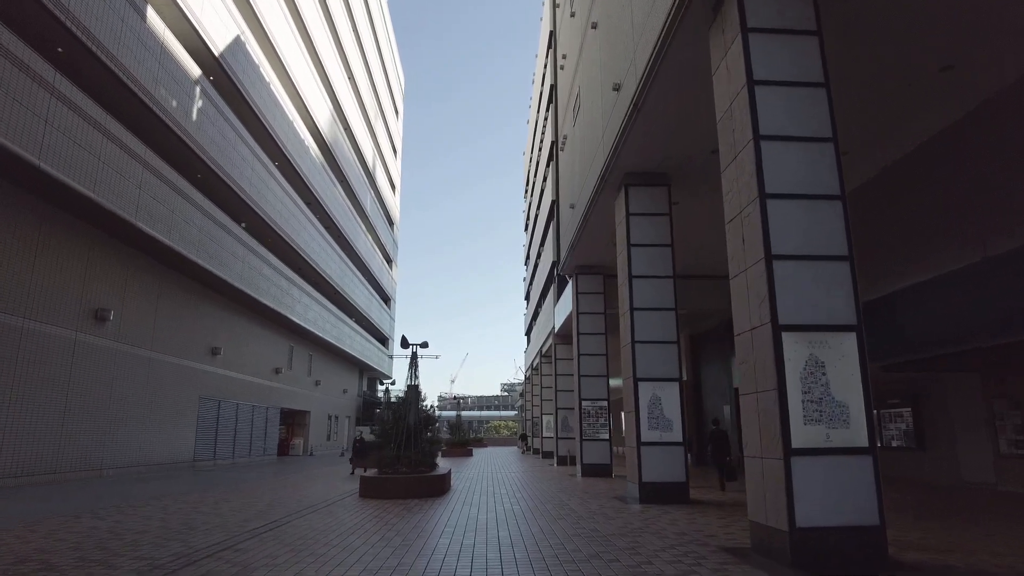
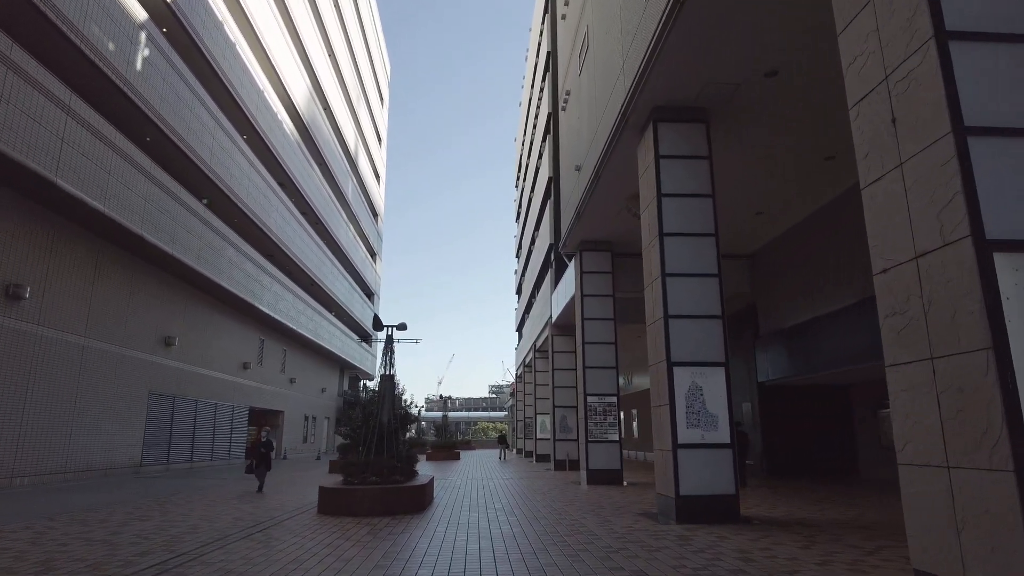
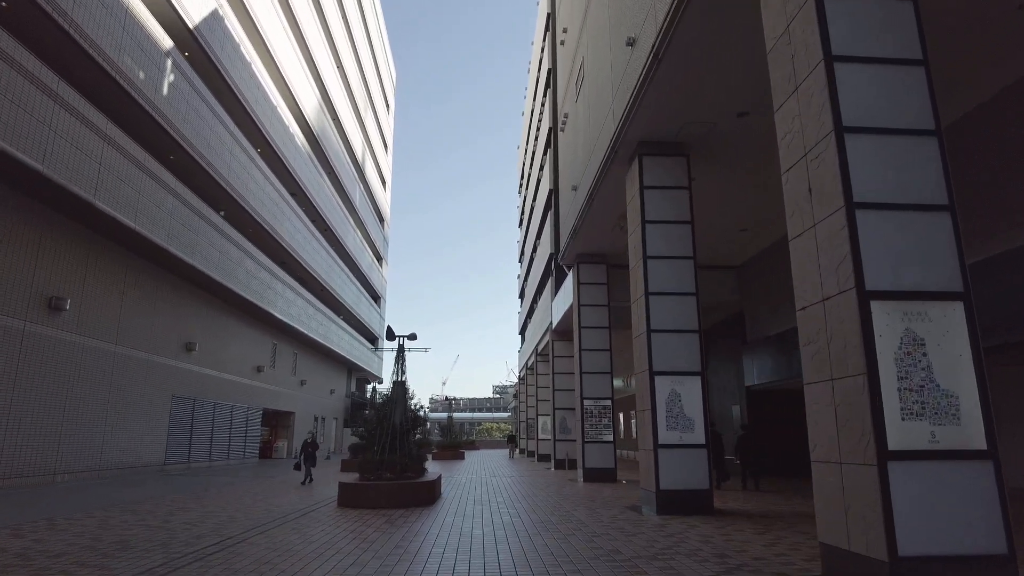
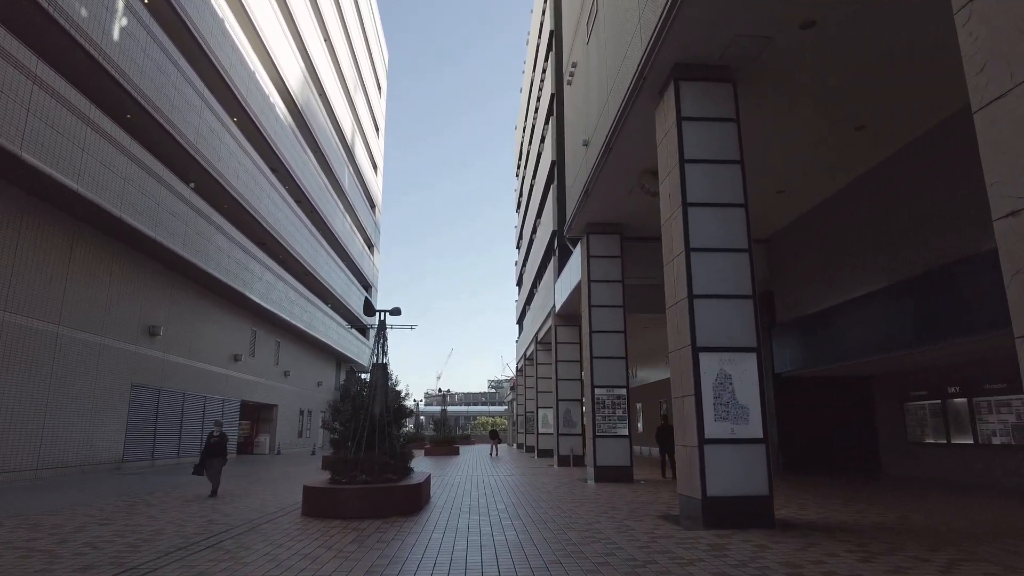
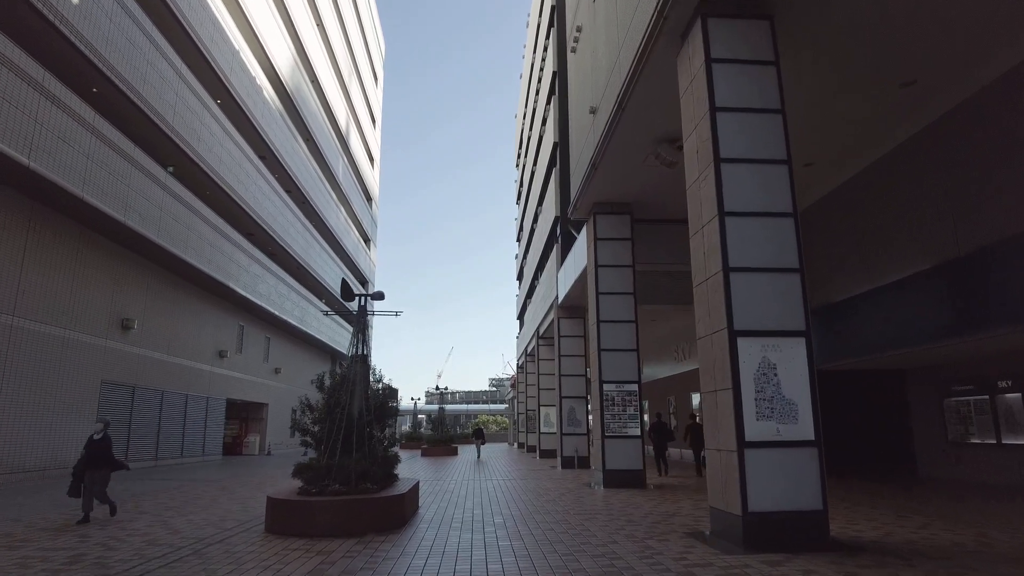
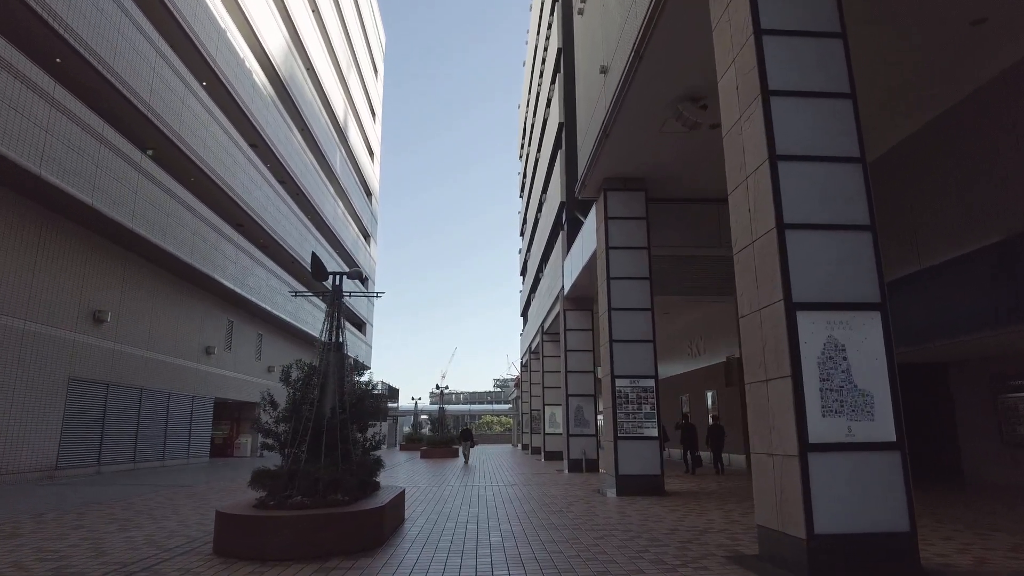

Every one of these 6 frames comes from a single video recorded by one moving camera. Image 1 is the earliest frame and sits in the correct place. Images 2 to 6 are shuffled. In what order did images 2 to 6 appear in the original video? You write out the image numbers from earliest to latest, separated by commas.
3, 2, 4, 5, 6
